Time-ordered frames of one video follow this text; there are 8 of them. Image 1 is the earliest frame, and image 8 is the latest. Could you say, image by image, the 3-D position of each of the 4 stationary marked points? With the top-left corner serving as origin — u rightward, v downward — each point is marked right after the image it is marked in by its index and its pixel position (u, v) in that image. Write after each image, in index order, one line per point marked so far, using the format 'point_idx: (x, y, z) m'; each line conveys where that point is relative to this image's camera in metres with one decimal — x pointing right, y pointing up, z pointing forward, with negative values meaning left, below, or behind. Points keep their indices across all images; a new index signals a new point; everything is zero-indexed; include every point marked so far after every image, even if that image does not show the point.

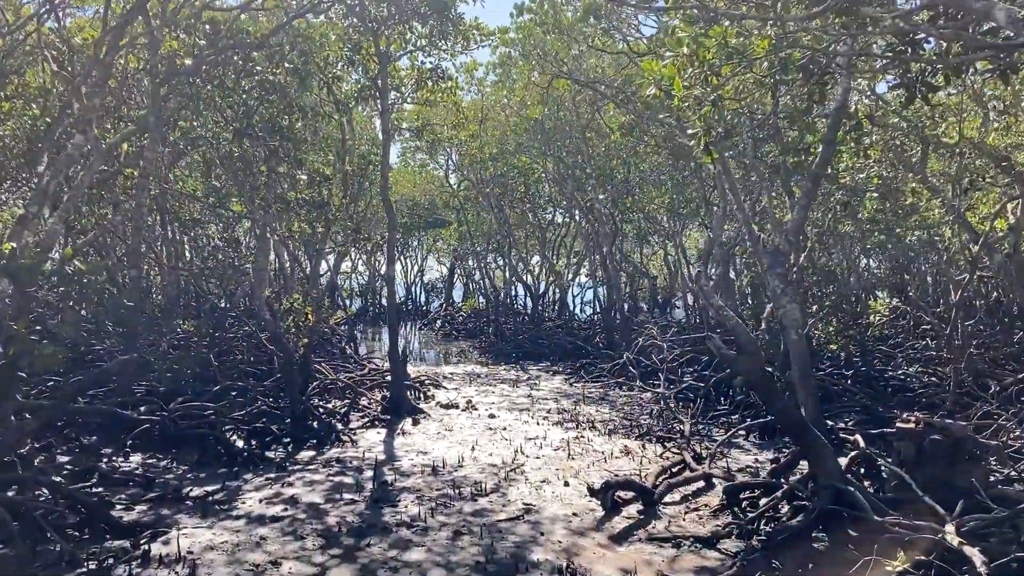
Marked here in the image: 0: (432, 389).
0: (-1.3, -1.6, +13.7) m
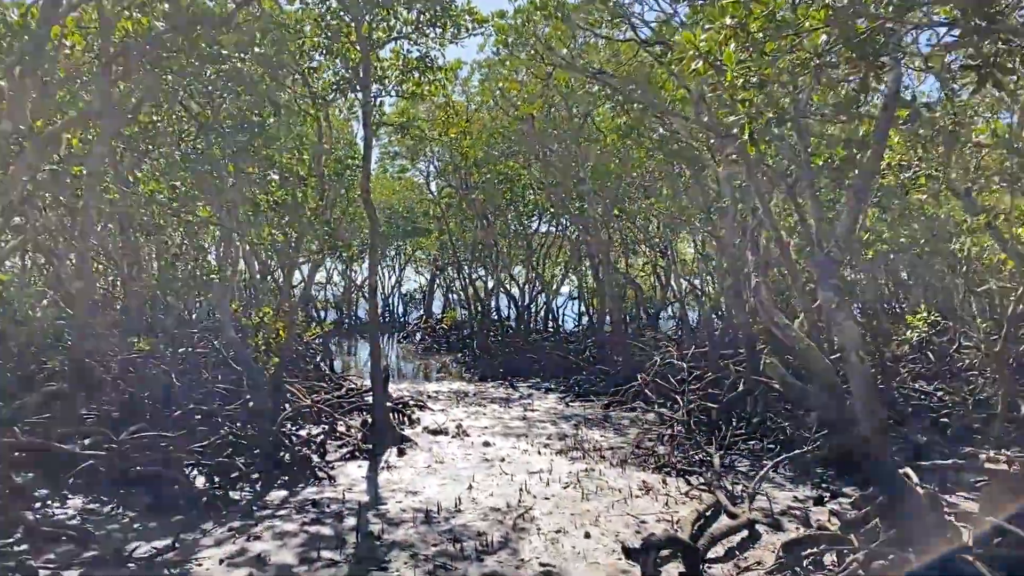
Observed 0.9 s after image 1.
0: (-1.4, -1.8, +12.6) m
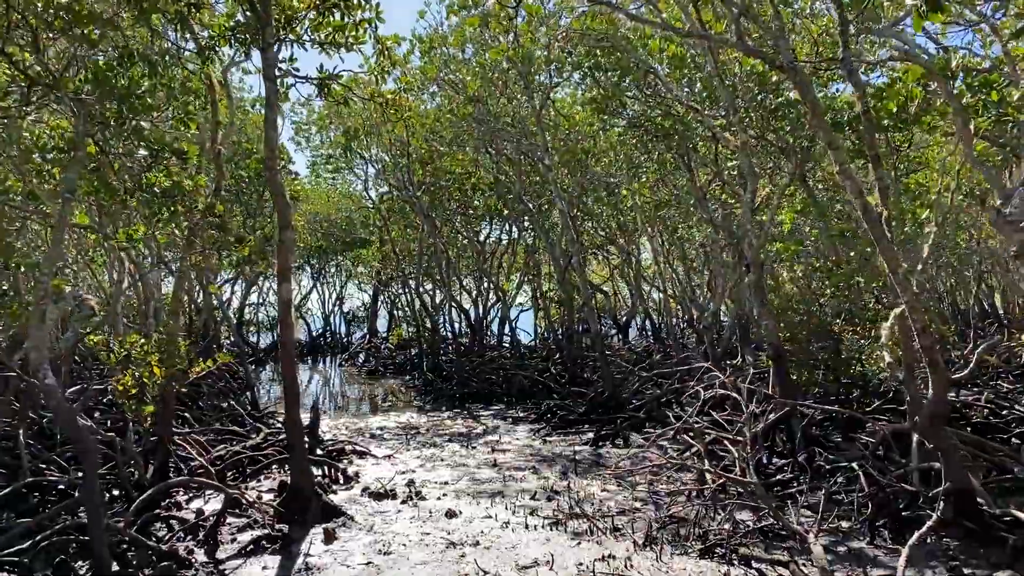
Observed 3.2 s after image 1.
0: (-1.8, -2.0, +9.8) m
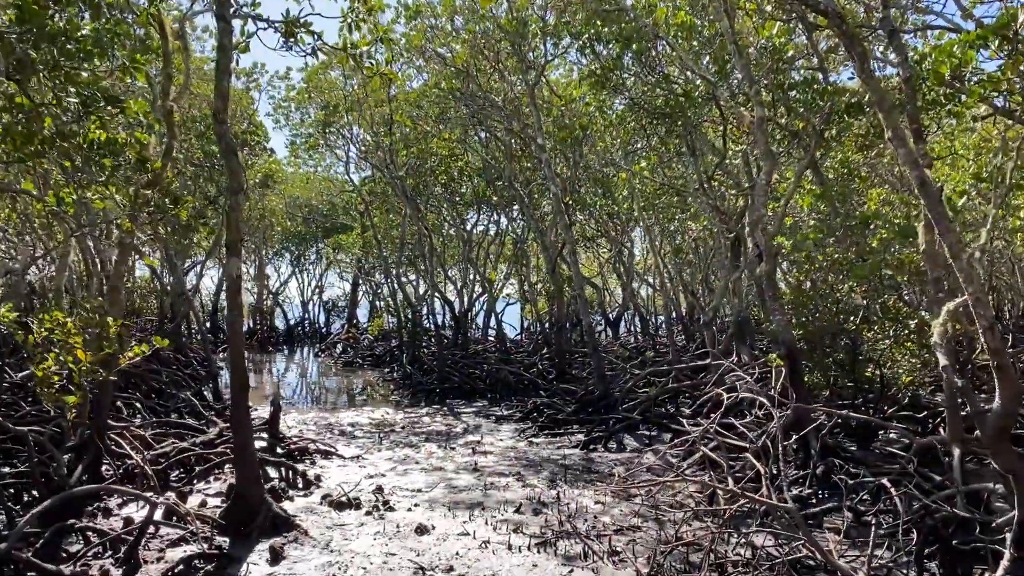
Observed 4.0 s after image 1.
0: (-2.0, -1.8, +8.8) m
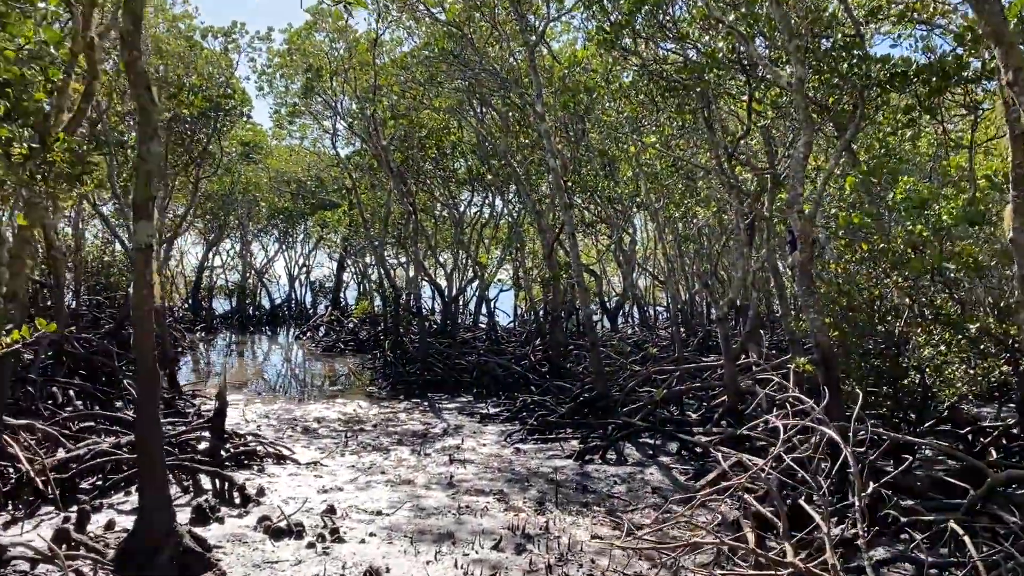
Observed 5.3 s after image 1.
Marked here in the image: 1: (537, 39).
0: (-2.2, -1.6, +7.6) m
1: (+0.4, +3.7, +12.4) m
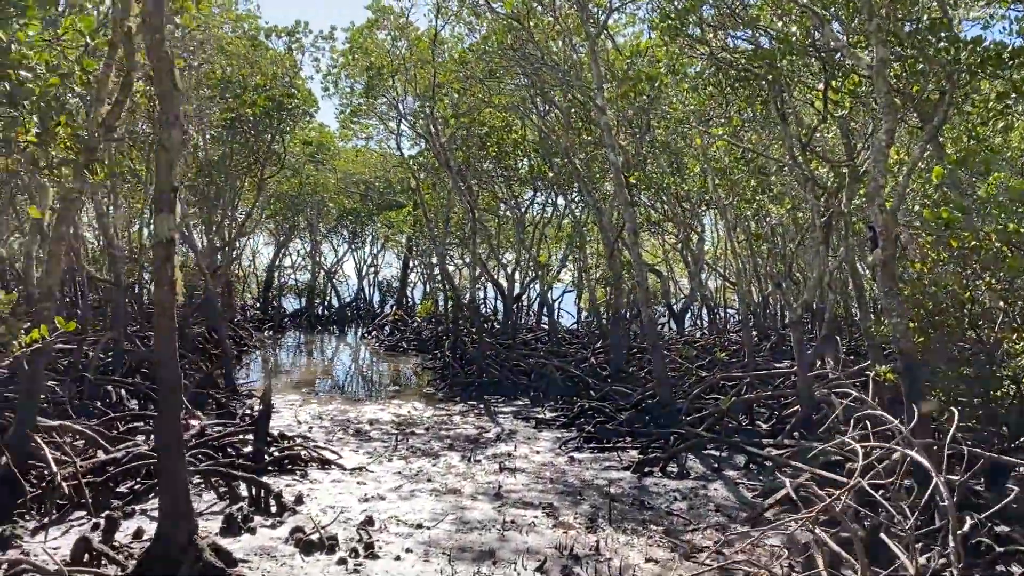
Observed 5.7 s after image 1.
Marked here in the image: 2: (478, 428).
0: (-1.7, -1.6, +7.3) m
1: (+1.3, +3.7, +12.0) m
2: (-0.4, -1.7, +10.2) m
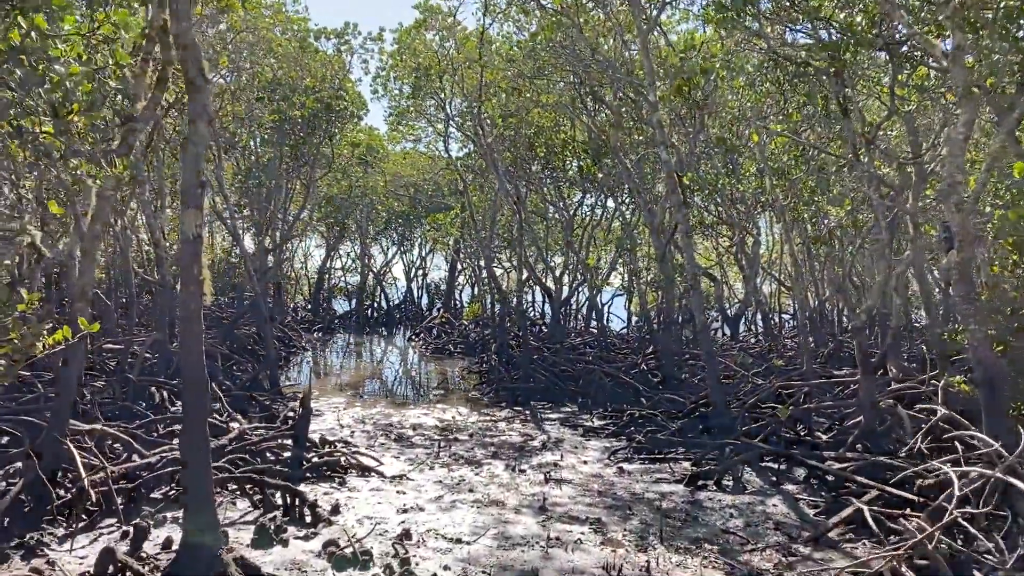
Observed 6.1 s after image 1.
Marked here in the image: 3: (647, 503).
0: (-1.3, -1.6, +7.1) m
1: (+1.9, +3.6, +11.6) m
2: (+0.1, -1.7, +9.8) m
3: (+1.1, -1.7, +6.7) m
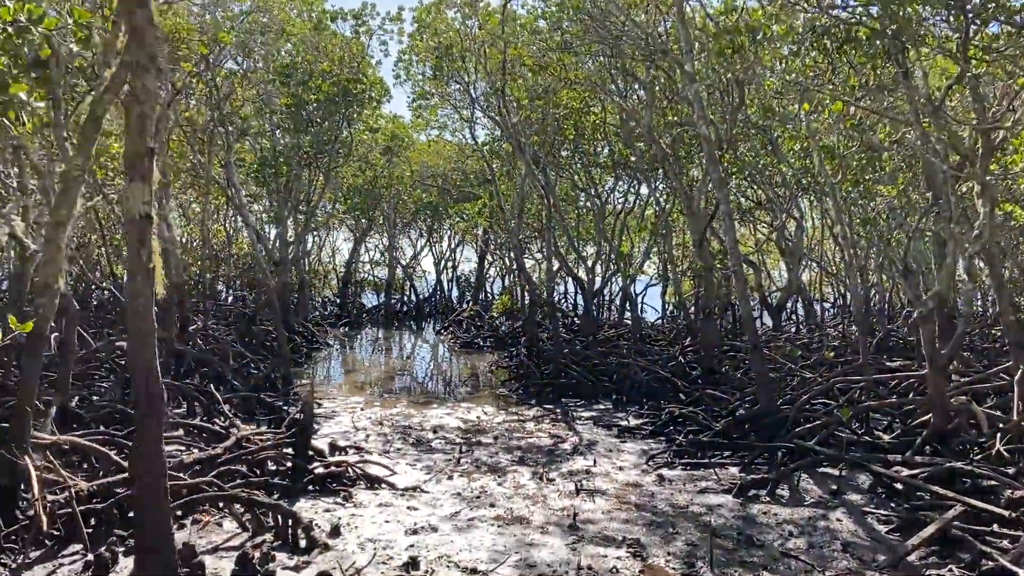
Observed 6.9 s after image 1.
0: (-1.1, -1.5, +6.3) m
1: (+2.2, +3.8, +10.7) m
2: (+0.4, -1.6, +9.1) m
3: (+1.3, -1.6, +5.9) m
